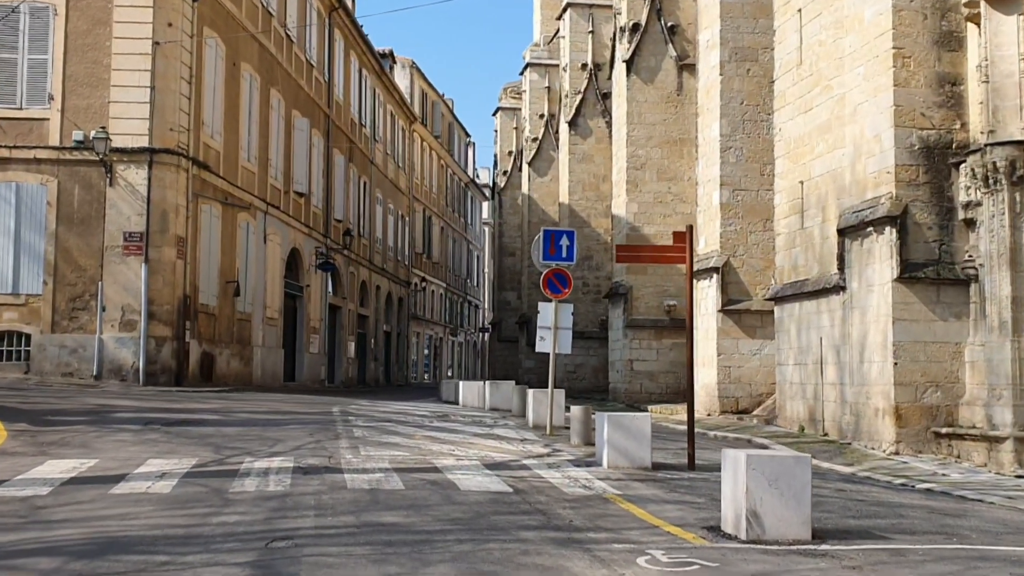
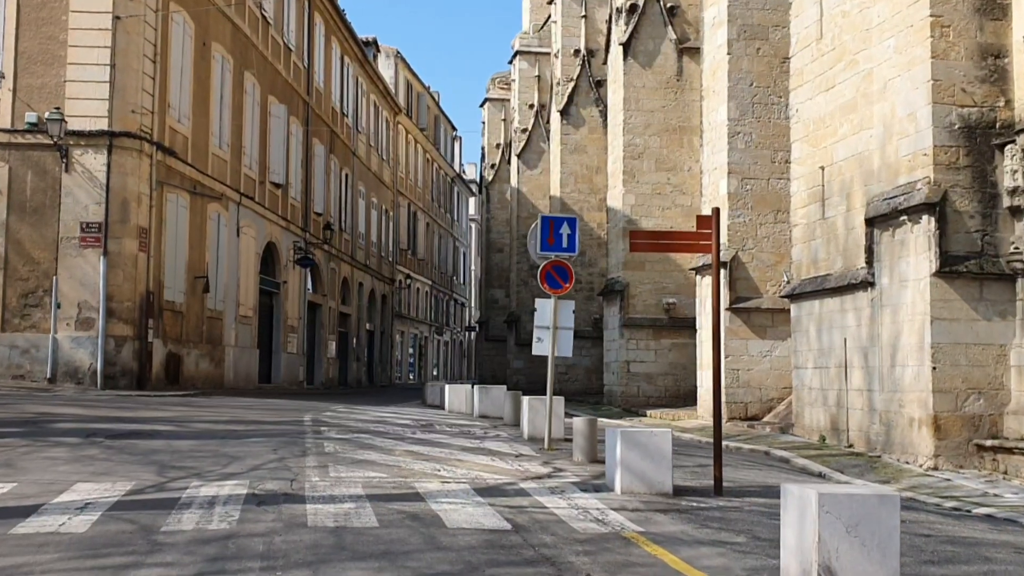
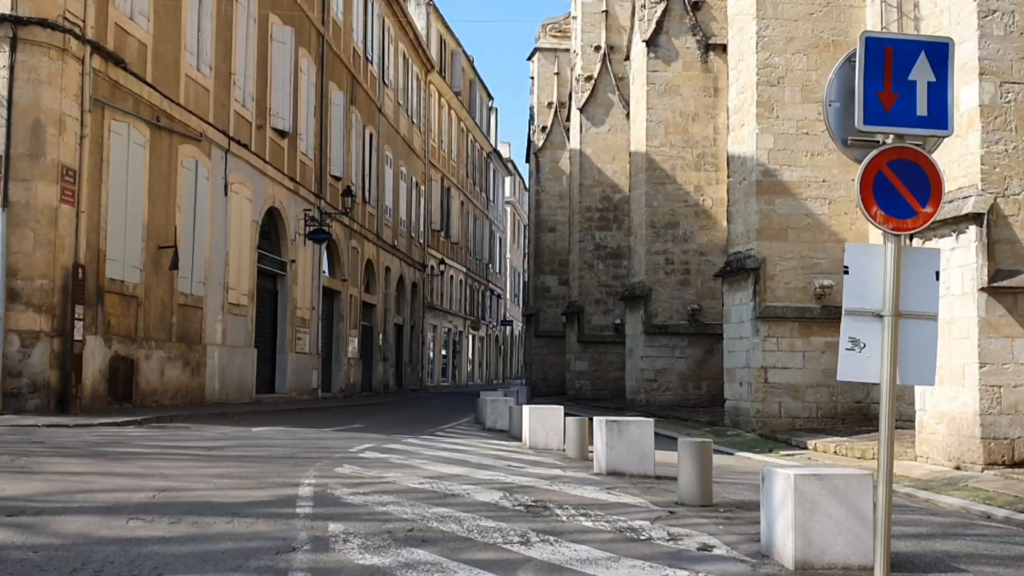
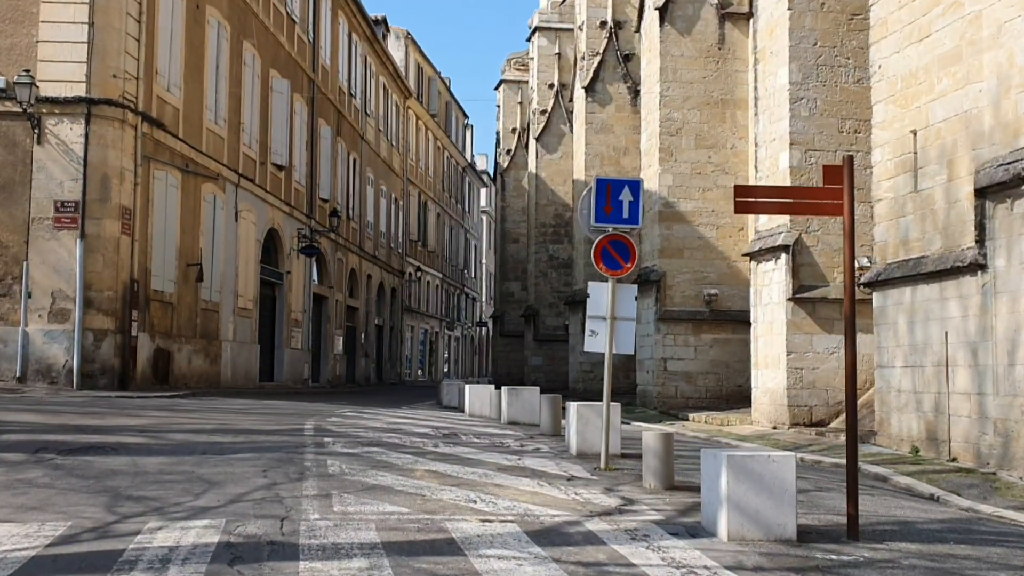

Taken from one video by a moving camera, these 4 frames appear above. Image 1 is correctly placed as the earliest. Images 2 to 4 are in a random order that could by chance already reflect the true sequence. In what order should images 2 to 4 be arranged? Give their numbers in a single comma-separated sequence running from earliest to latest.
2, 4, 3
